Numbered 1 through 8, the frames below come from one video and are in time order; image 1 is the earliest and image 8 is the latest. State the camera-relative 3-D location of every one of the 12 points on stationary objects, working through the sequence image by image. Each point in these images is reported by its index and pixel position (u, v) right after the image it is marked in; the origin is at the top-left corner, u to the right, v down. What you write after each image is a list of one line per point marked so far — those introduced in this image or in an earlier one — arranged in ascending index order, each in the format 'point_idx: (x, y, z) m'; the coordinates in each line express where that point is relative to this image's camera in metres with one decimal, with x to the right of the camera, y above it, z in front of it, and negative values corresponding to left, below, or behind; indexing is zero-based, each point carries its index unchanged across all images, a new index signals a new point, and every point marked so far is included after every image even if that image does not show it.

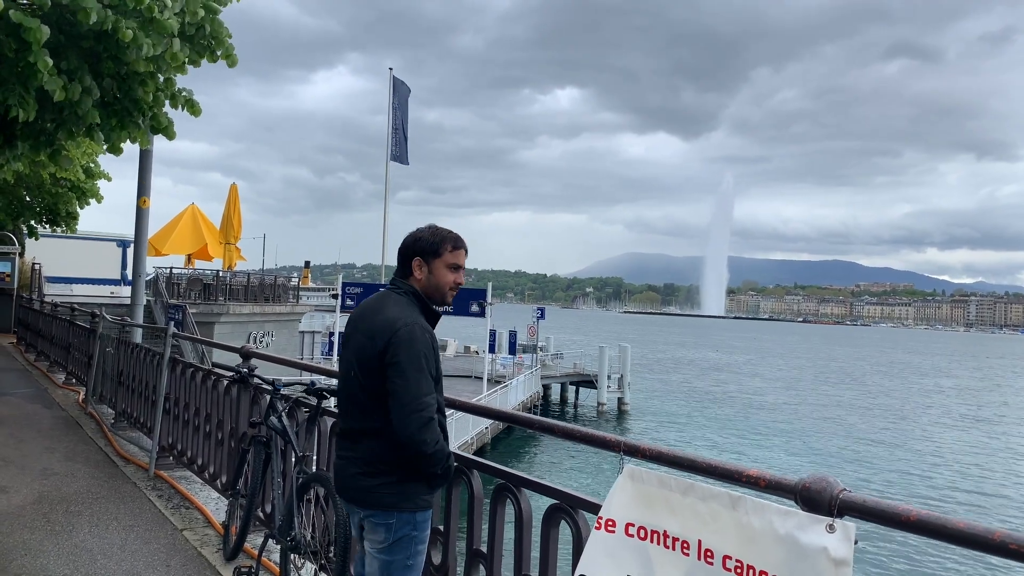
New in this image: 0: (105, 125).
0: (-3.0, +1.2, +6.0) m
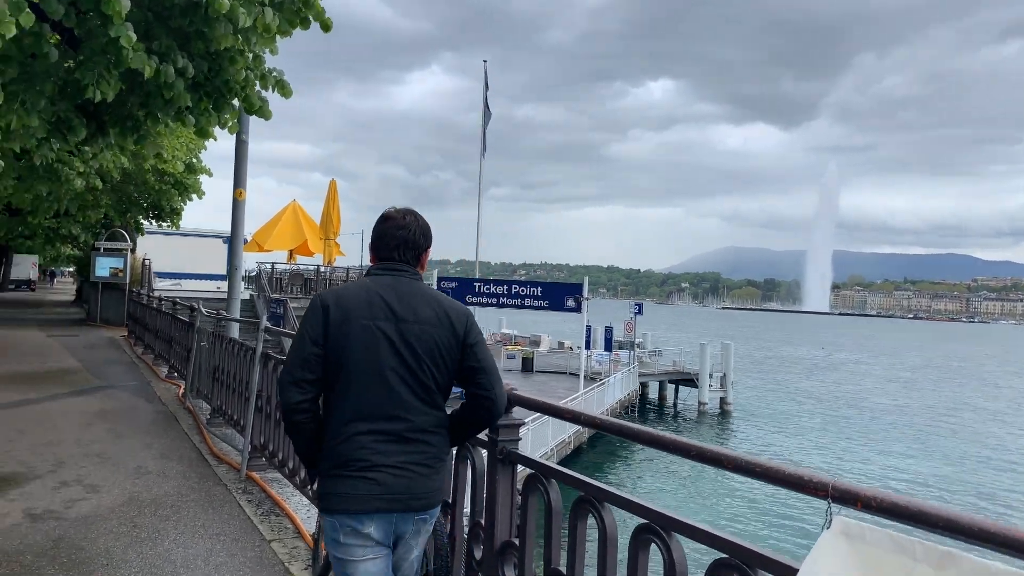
0: (-2.2, +1.3, +5.7) m
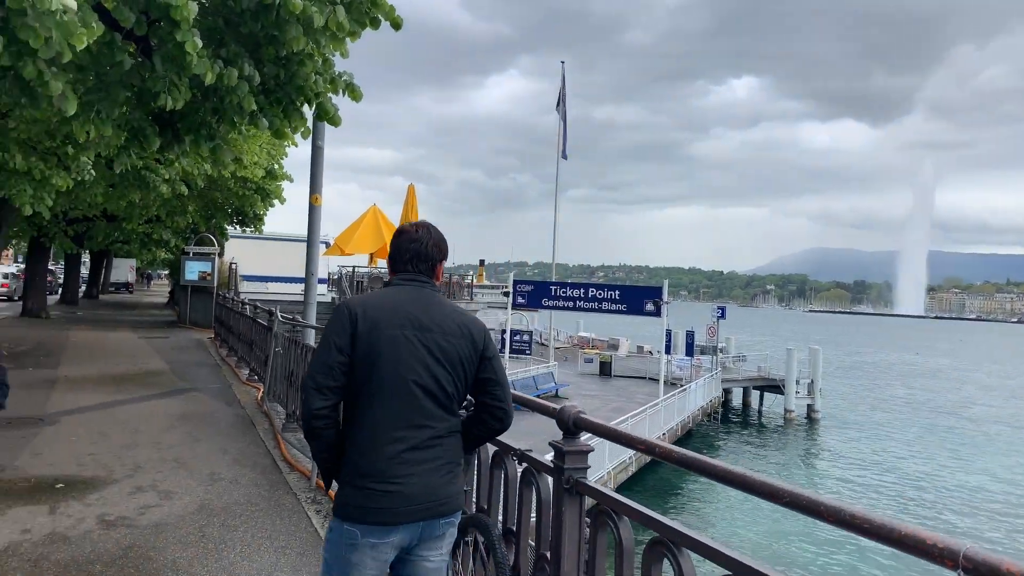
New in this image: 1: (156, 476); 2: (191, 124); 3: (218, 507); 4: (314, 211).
0: (-1.7, +1.2, +5.7) m
1: (-2.7, -1.4, +6.2) m
2: (-2.3, +1.2, +5.8) m
3: (-2.0, -1.5, +5.5) m
4: (-2.2, +0.9, +9.1) m
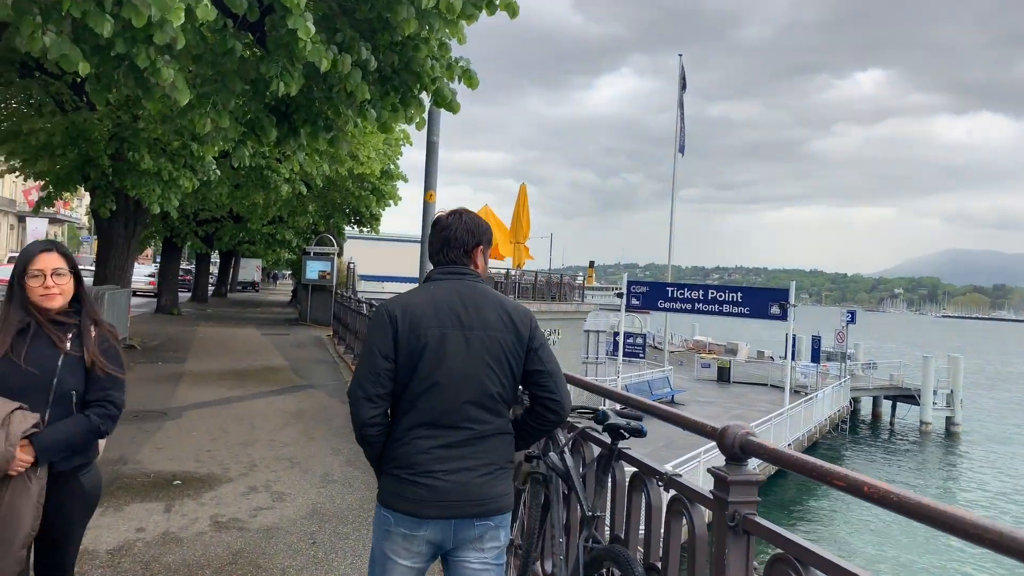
0: (-0.9, +1.3, +5.4) m
1: (-1.8, -1.4, +6.1) m
2: (-1.4, +1.2, +5.6) m
3: (-1.2, -1.5, +5.3) m
4: (-0.9, +0.9, +8.8) m
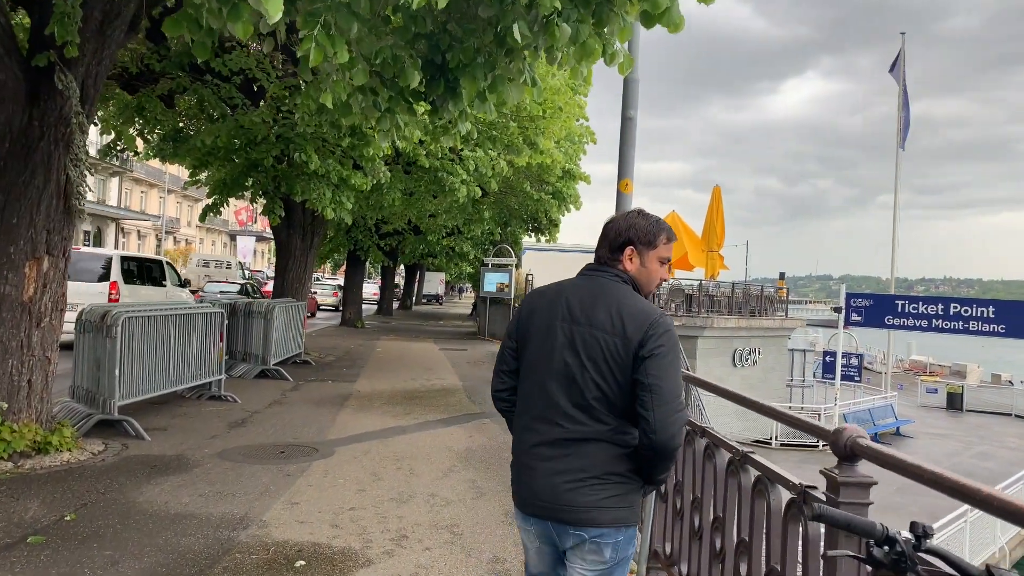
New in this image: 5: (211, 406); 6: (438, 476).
0: (+0.3, +1.2, +3.7) m
1: (-0.5, -1.5, +4.5) m
2: (-0.2, +1.1, +4.0) m
3: (-0.1, -1.5, +3.6) m
4: (+1.0, +0.8, +7.0) m
5: (-3.4, -1.4, +9.2) m
6: (-0.6, -1.5, +6.2) m
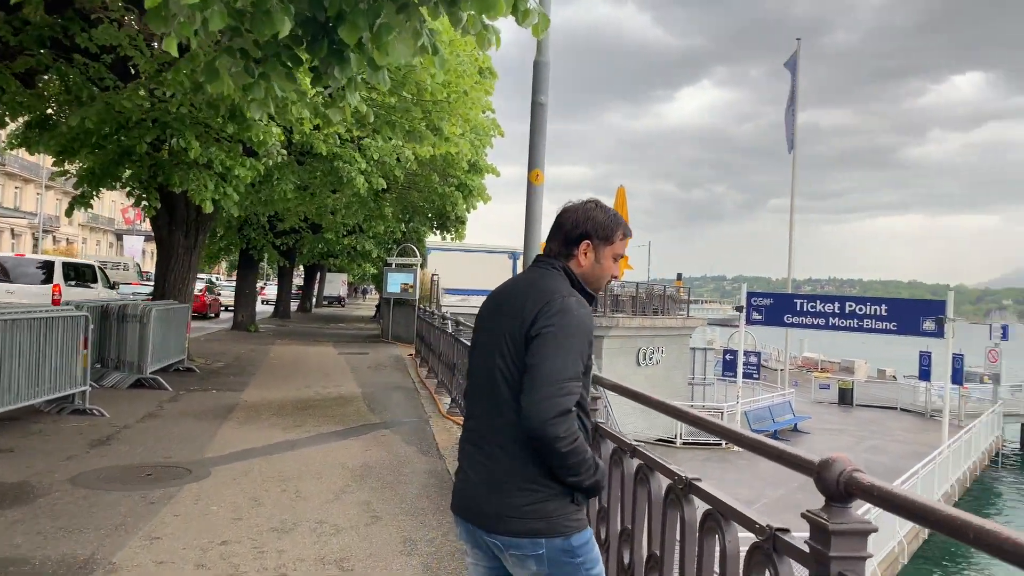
0: (-0.1, +1.2, +3.1) m
1: (-1.0, -1.5, +3.8) m
2: (-0.7, +1.2, +3.4) m
3: (-0.4, -1.5, +2.9) m
4: (+0.2, +0.8, +6.5) m
5: (-4.5, -1.4, +8.2) m
6: (-1.3, -1.4, +5.5) m
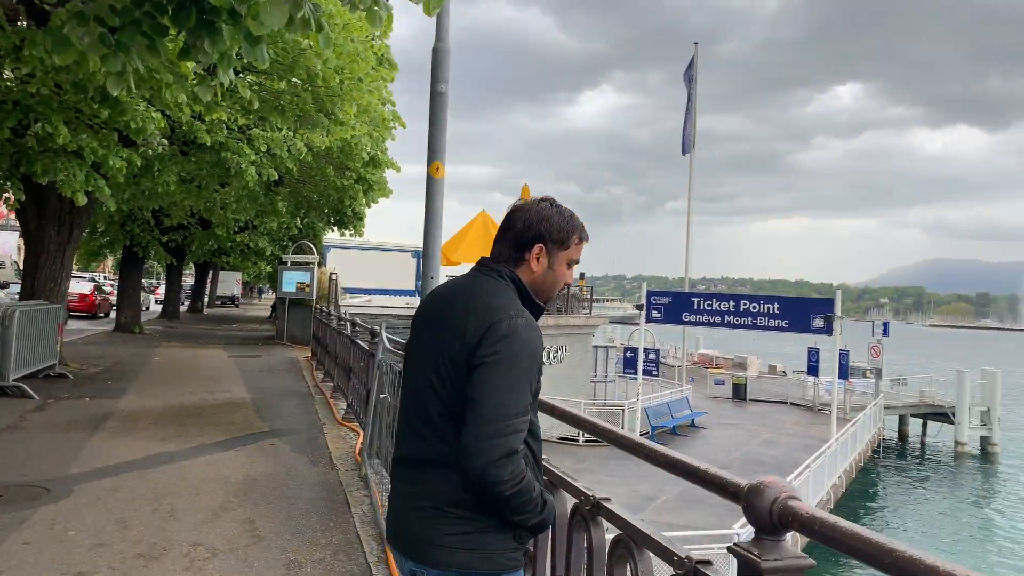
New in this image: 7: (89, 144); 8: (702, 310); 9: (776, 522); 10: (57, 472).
0: (-0.5, +1.2, +2.8) m
1: (-1.4, -1.5, +3.4) m
2: (-1.1, +1.2, +3.0) m
3: (-0.8, -1.5, +2.6) m
4: (-0.6, +0.8, +6.2) m
5: (-5.4, -1.4, +7.3) m
6: (-1.9, -1.4, +5.0) m
7: (-4.8, +1.6, +9.2) m
8: (+4.6, -0.6, +19.5) m
9: (+0.5, -0.4, +1.4) m
10: (-3.5, -1.4, +6.2) m
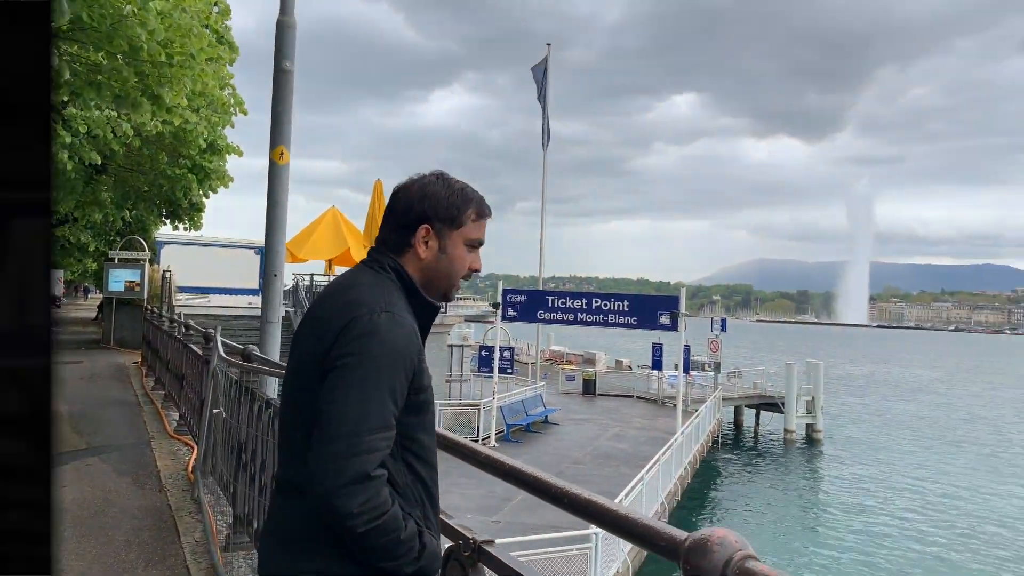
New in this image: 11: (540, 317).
0: (-0.9, +1.2, +2.3) m
1: (-1.9, -1.5, +2.7) m
2: (-1.5, +1.2, +2.4) m
3: (-1.2, -1.5, +2.0) m
4: (-1.6, +0.8, +5.6) m
5: (-6.6, -1.4, +5.9) m
6: (-2.7, -1.4, +4.2) m
7: (-6.3, +1.7, +7.8) m
8: (+1.1, -0.5, +19.6) m
9: (+0.3, -0.4, +1.1) m
10: (-4.5, -1.4, +5.1) m
11: (+0.7, -0.7, +19.8) m
